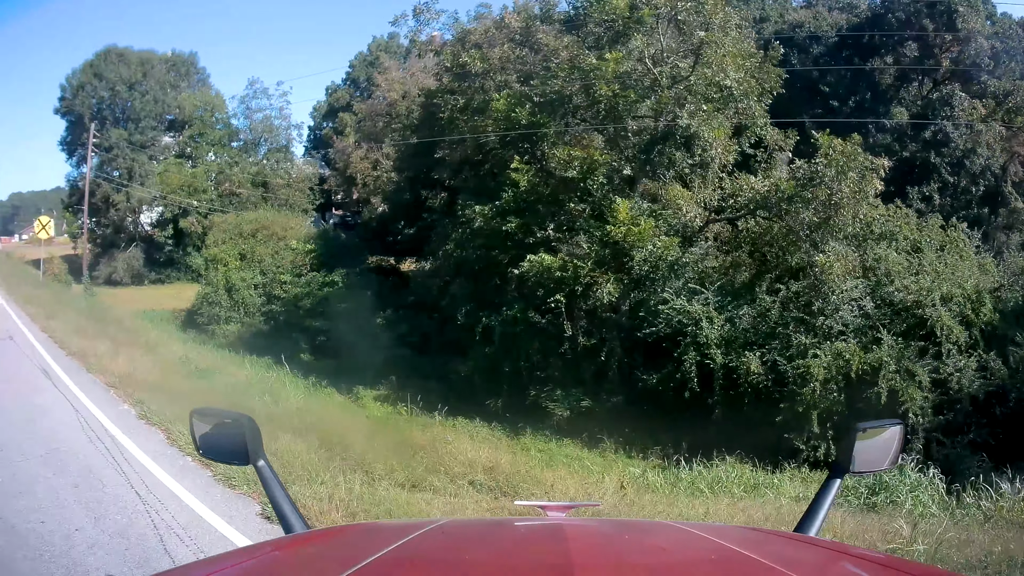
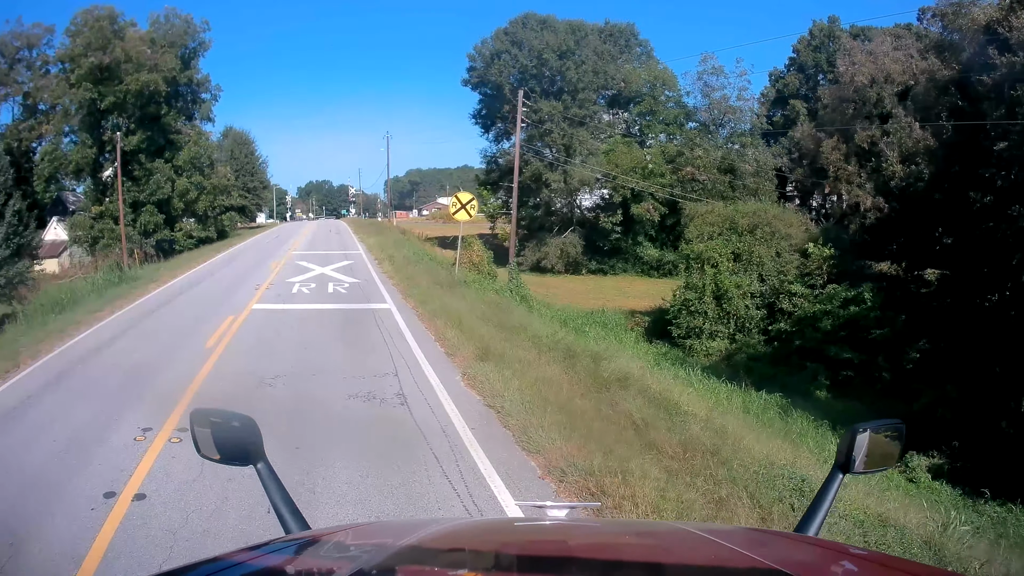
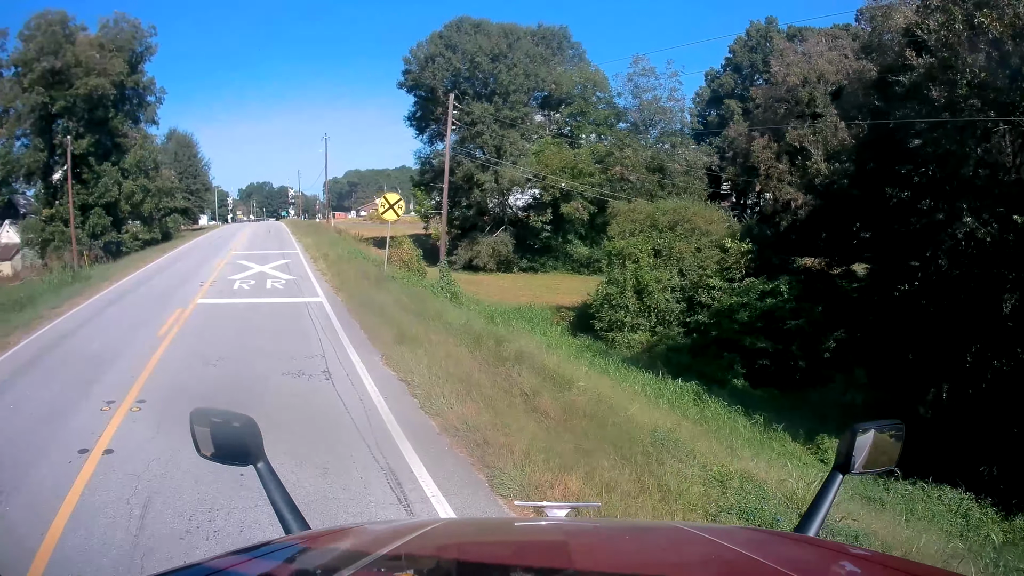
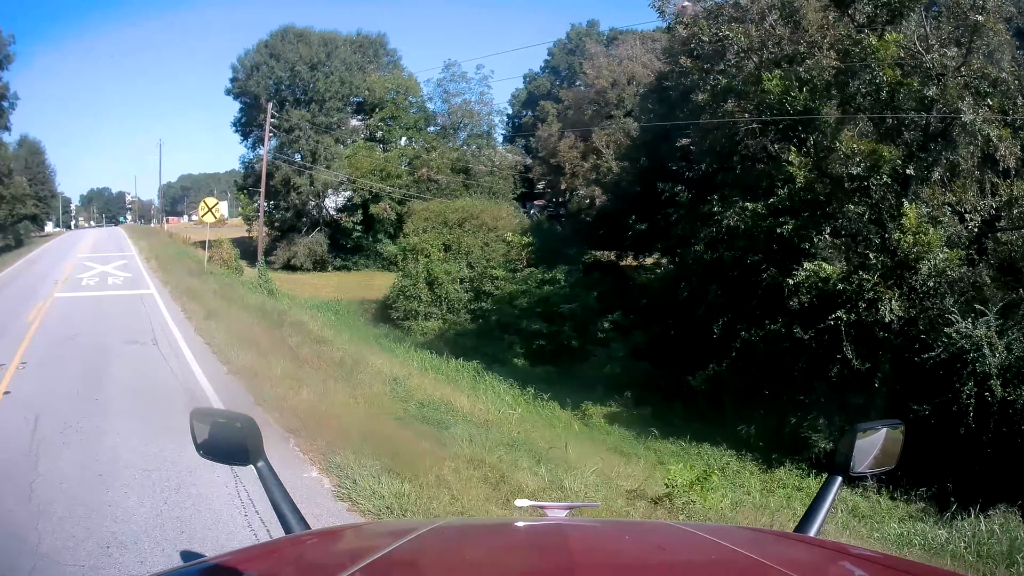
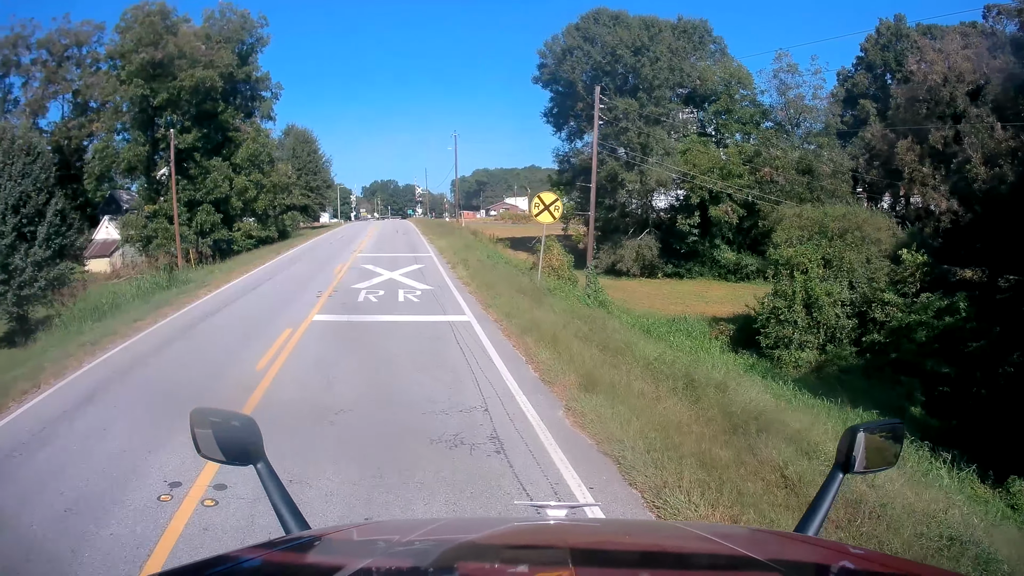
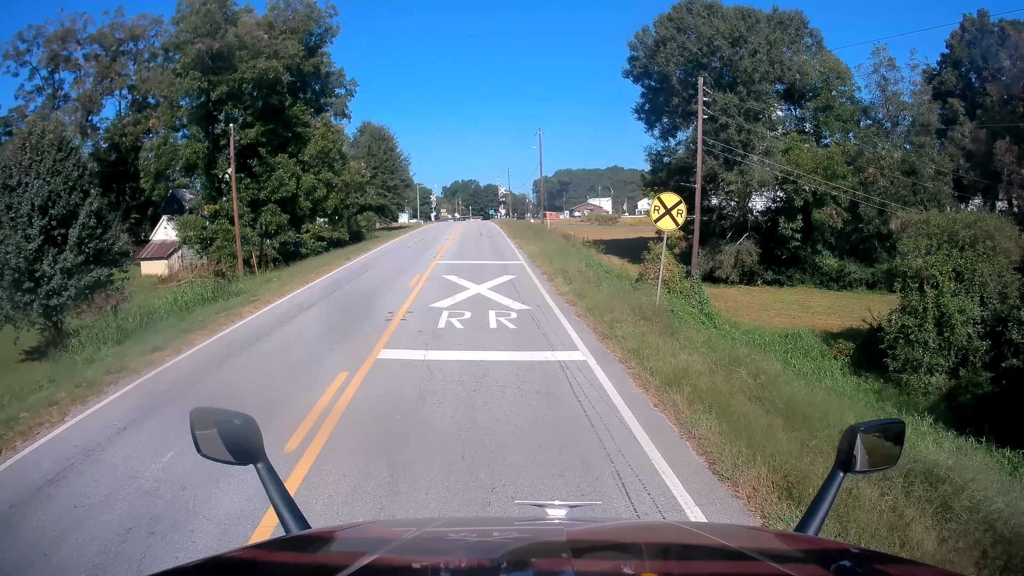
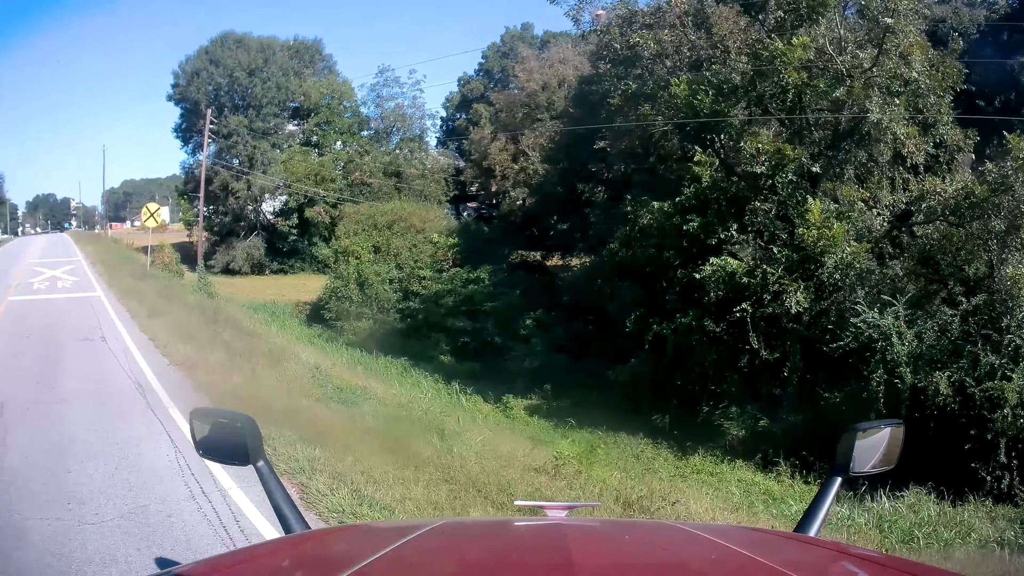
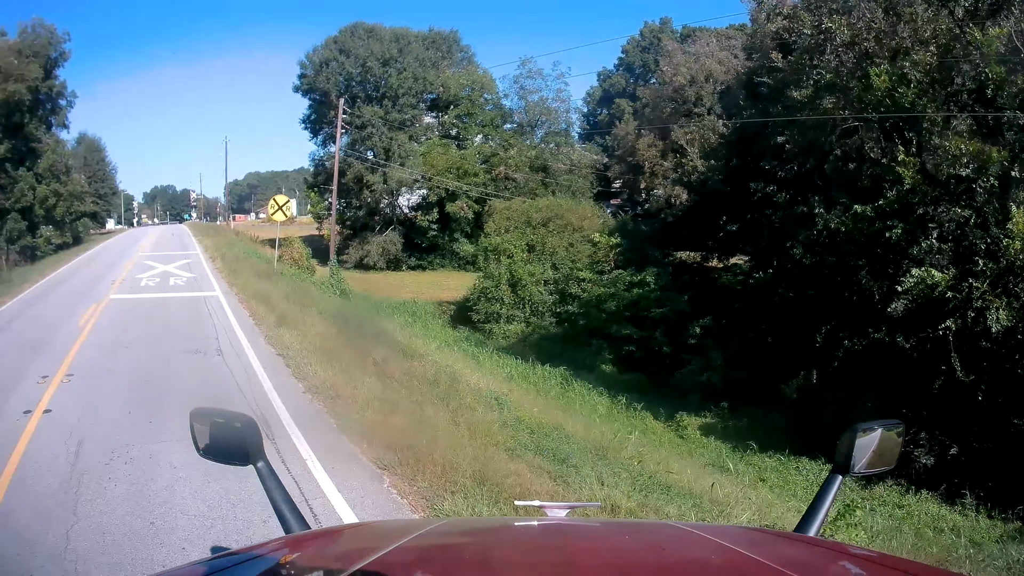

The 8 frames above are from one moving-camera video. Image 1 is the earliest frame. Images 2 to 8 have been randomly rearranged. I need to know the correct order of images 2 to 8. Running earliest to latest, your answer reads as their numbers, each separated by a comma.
7, 4, 8, 3, 2, 5, 6
